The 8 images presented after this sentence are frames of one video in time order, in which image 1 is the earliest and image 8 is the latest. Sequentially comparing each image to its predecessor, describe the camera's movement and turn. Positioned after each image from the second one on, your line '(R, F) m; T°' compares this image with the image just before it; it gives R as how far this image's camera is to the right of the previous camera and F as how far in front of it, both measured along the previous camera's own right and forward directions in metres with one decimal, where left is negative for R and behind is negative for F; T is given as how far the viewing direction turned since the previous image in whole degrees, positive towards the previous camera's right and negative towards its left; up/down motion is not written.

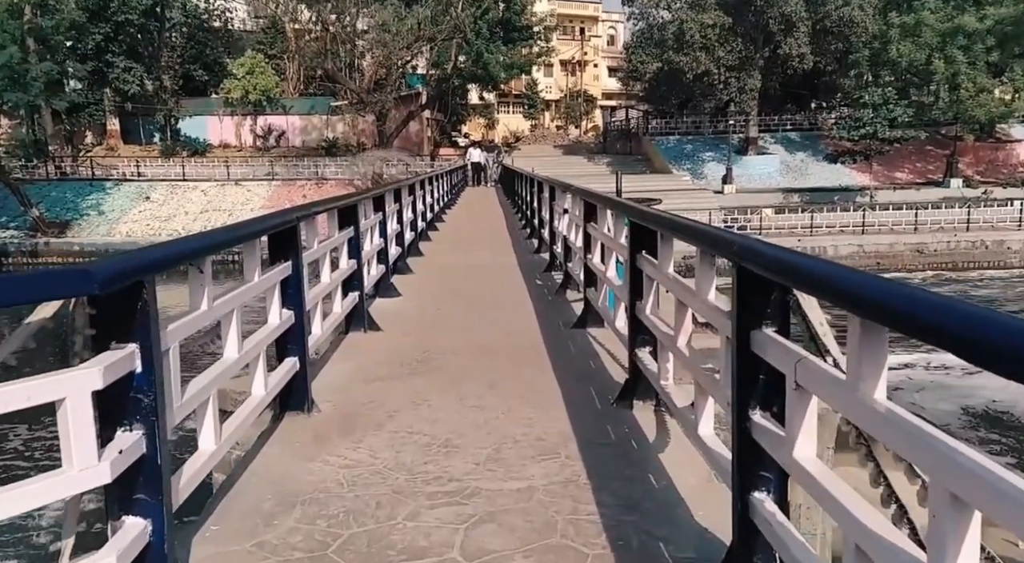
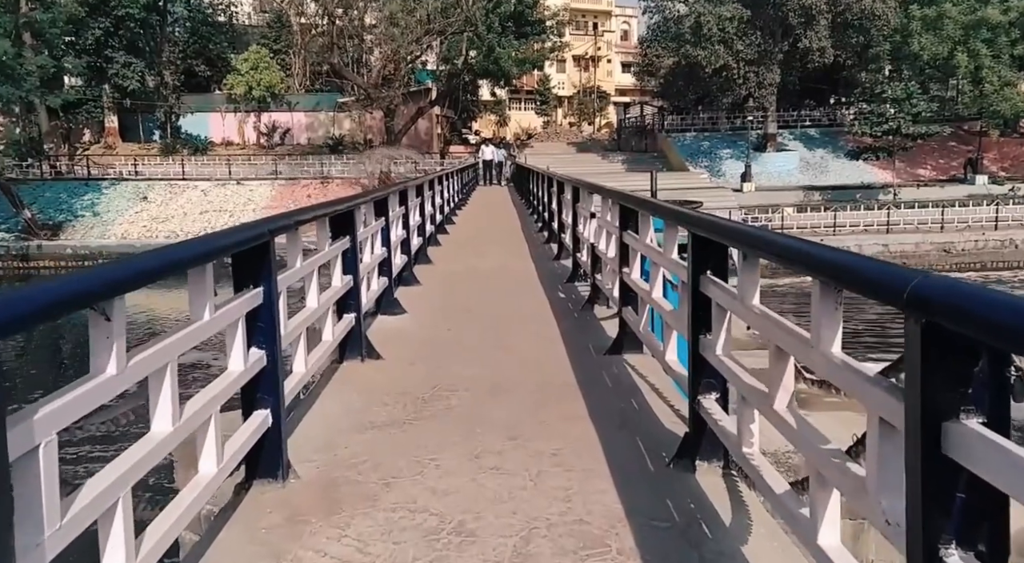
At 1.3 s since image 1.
(-0.1, +0.8) m; -1°
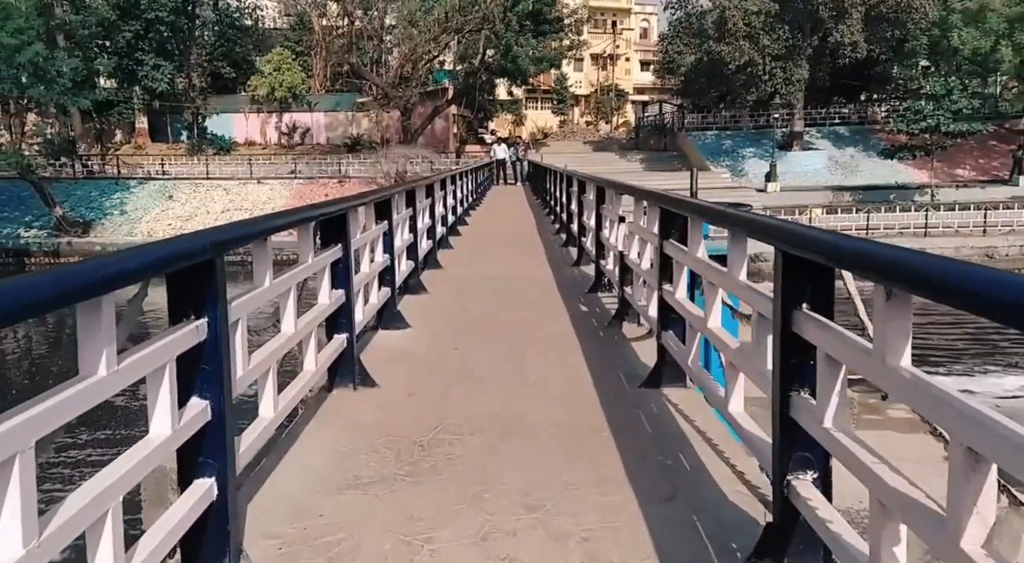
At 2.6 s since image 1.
(0.0, +0.7) m; -1°
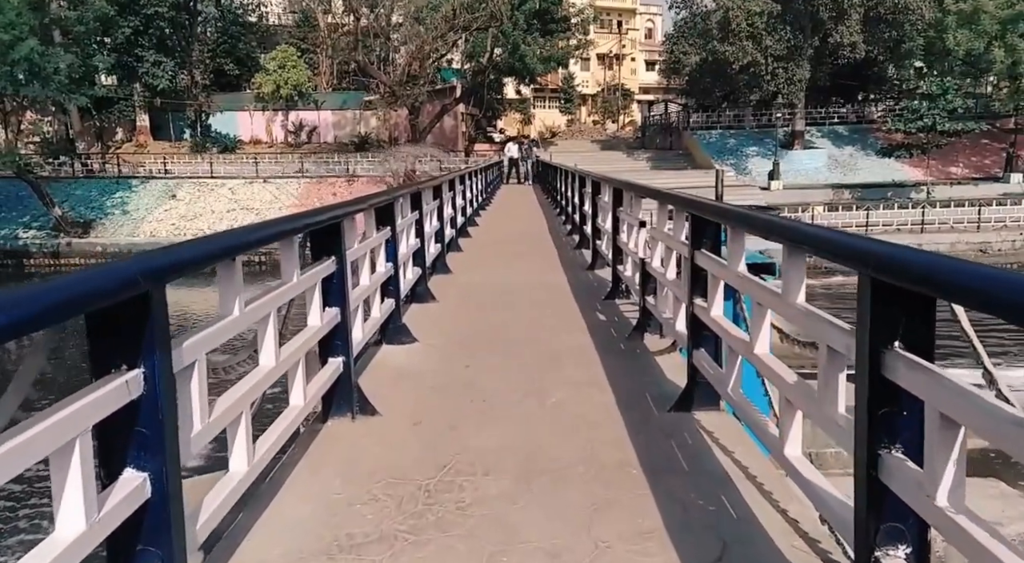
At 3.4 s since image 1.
(0.0, -0.6) m; 0°
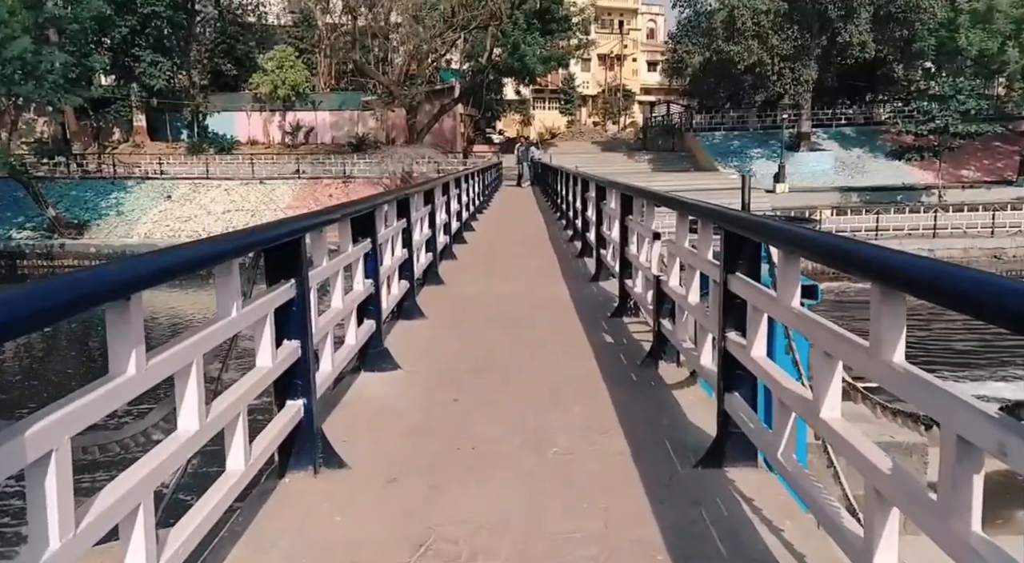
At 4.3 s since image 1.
(0.0, +0.6) m; 0°
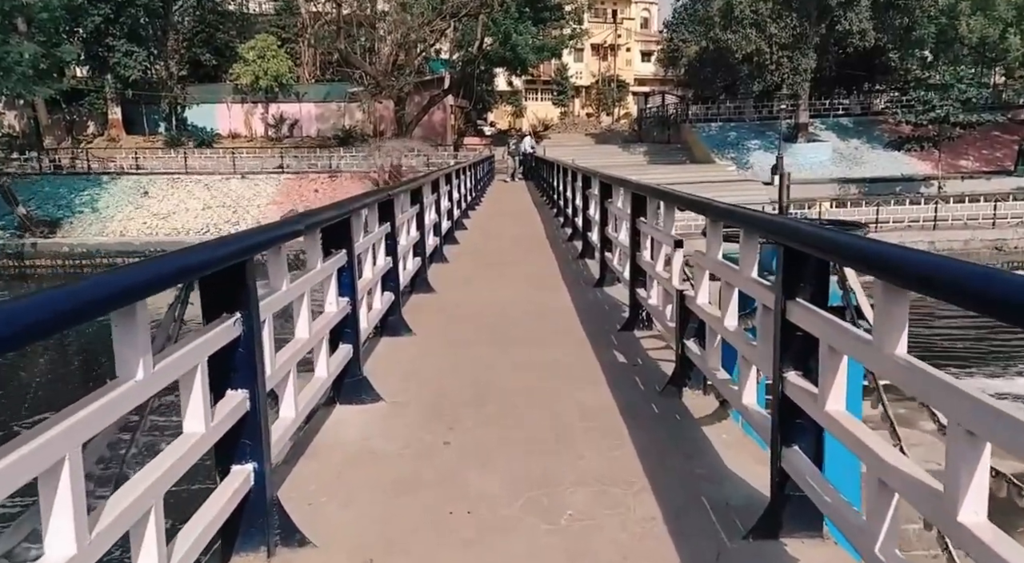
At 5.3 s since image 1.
(-0.1, +0.8) m; +1°
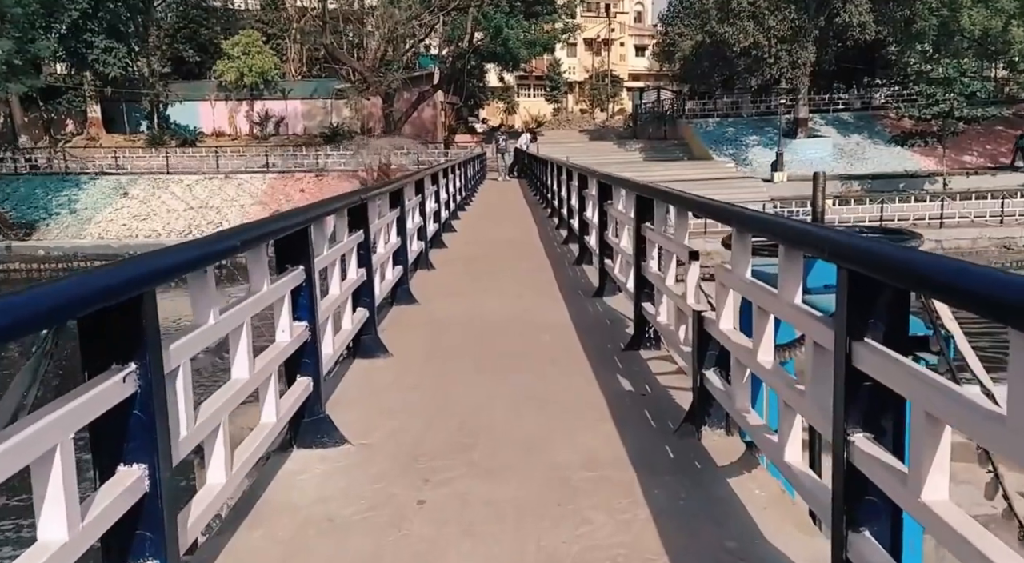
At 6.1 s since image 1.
(0.0, +0.8) m; 0°
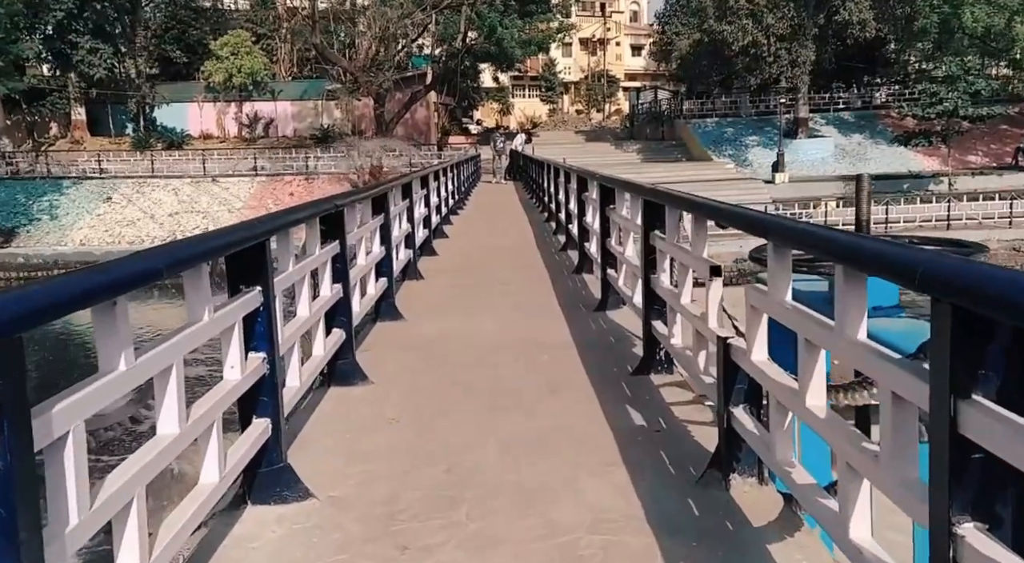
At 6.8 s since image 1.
(0.0, +0.7) m; 0°
